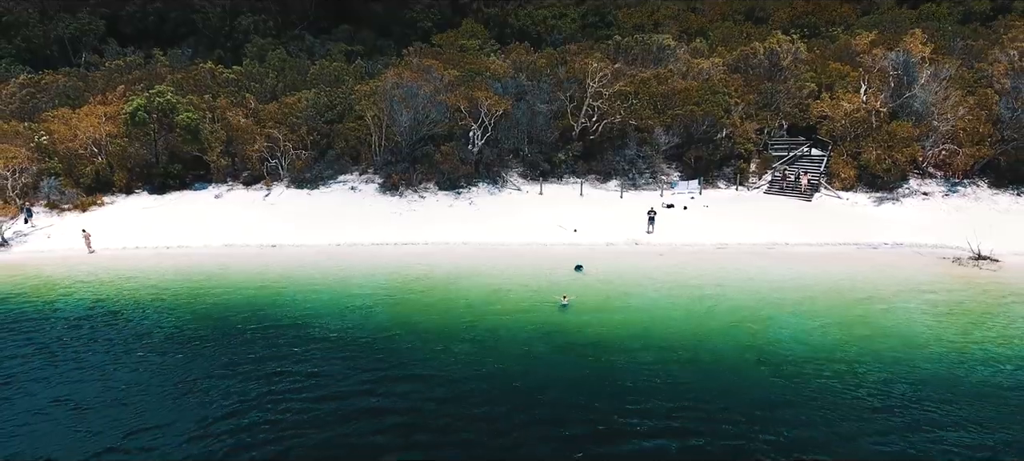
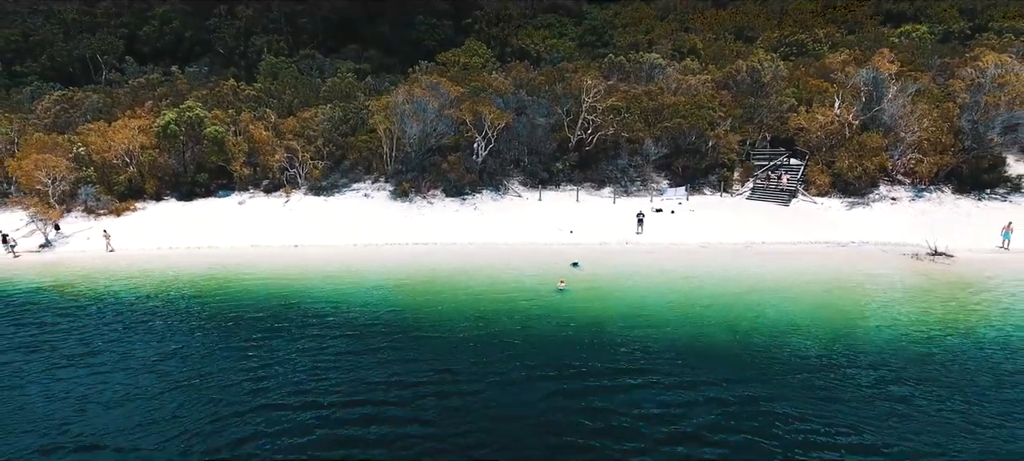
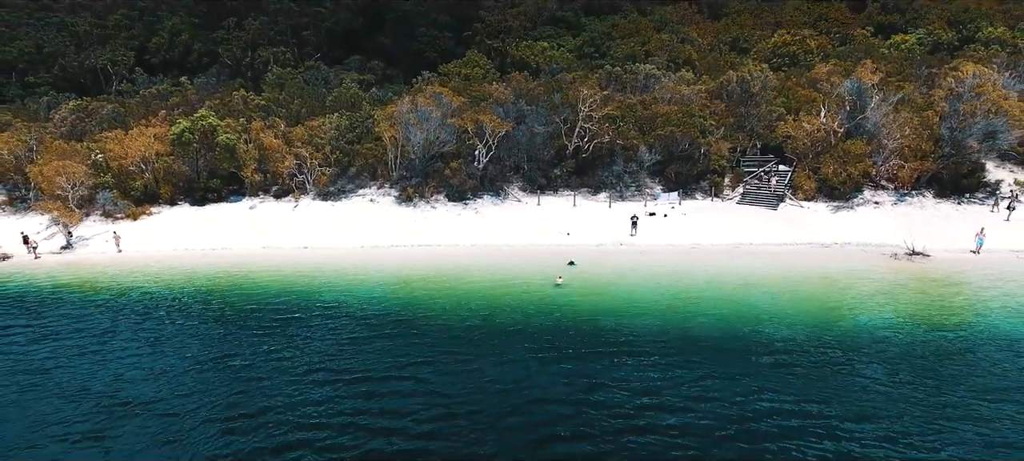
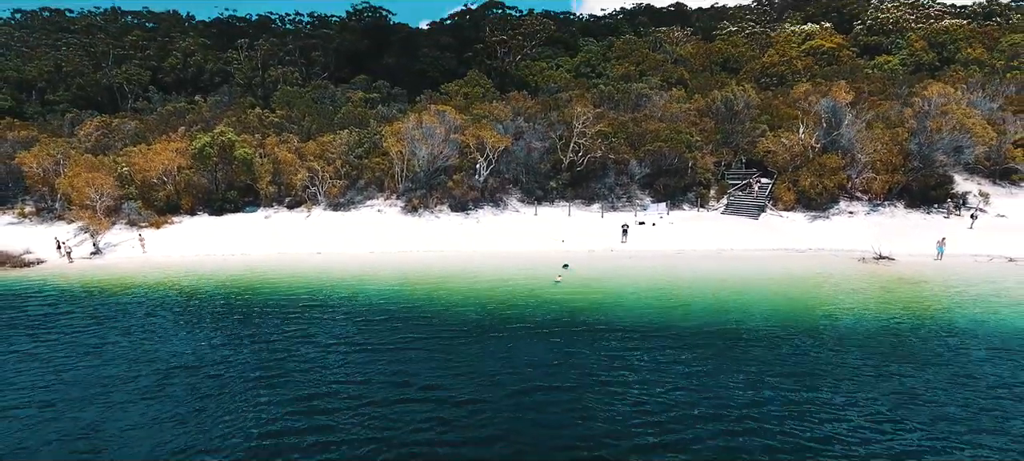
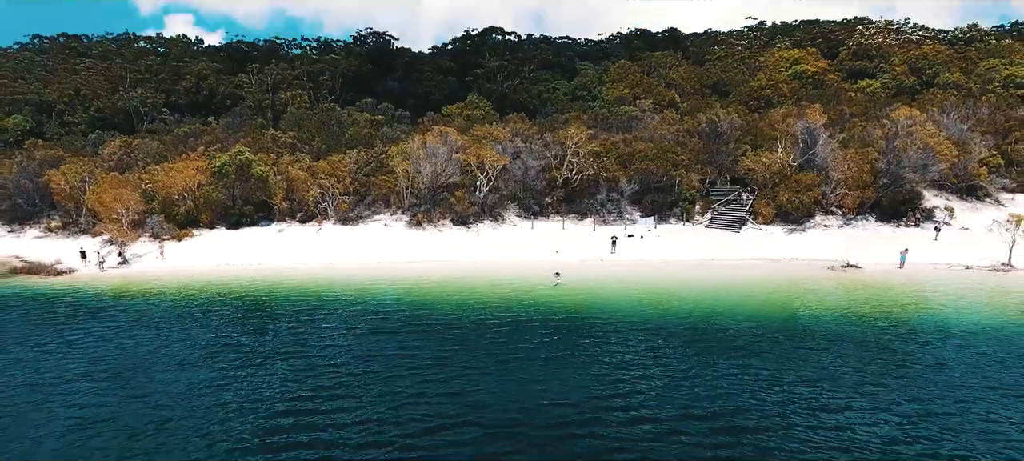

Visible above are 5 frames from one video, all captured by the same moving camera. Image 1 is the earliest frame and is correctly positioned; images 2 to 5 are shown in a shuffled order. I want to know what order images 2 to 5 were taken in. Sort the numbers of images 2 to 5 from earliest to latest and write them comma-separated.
2, 3, 4, 5
